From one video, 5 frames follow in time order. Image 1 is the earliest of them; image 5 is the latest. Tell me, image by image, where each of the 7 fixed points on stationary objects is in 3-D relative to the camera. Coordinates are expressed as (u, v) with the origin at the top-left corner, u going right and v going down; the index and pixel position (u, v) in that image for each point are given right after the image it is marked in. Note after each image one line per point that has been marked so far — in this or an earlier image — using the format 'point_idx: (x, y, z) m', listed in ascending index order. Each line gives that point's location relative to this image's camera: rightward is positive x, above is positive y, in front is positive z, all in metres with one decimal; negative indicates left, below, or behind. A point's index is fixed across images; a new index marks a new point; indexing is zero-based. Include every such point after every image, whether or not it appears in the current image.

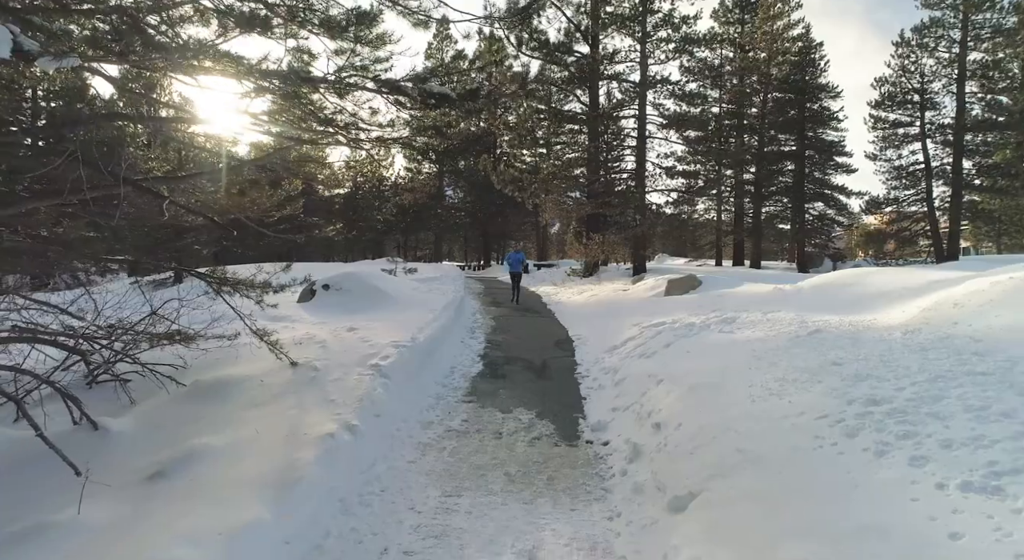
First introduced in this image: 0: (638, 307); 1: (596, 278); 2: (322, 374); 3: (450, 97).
0: (+2.4, -0.5, +10.3) m
1: (+2.9, +0.1, +18.9) m
2: (-2.1, -1.0, +6.1) m
3: (-0.5, +1.6, +4.7) m
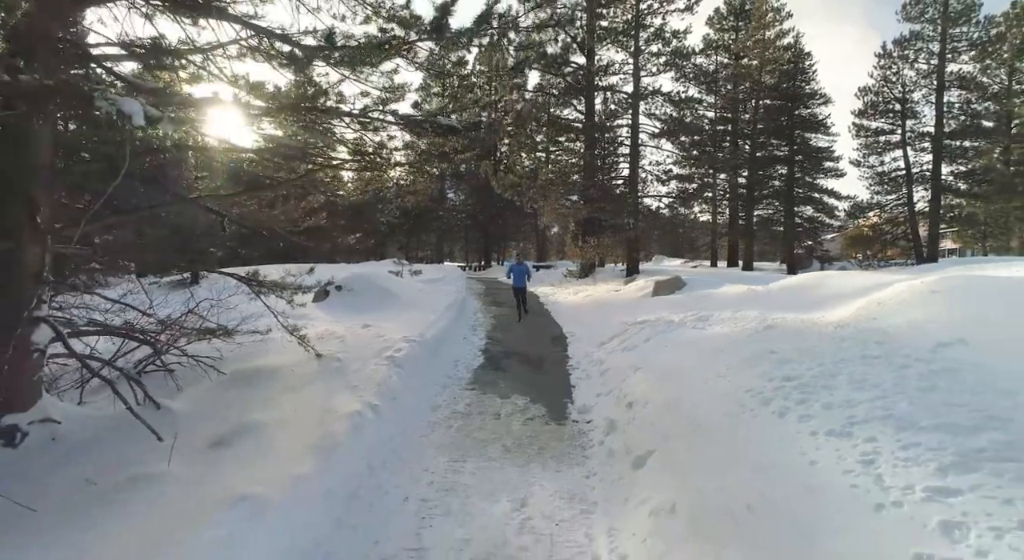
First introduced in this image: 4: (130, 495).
0: (+2.3, -0.6, +11.2) m
1: (+2.9, 0.0, +19.8) m
2: (-2.2, -1.1, +7.0) m
3: (-0.6, +1.6, +5.6) m
4: (-2.8, -1.6, +4.1) m
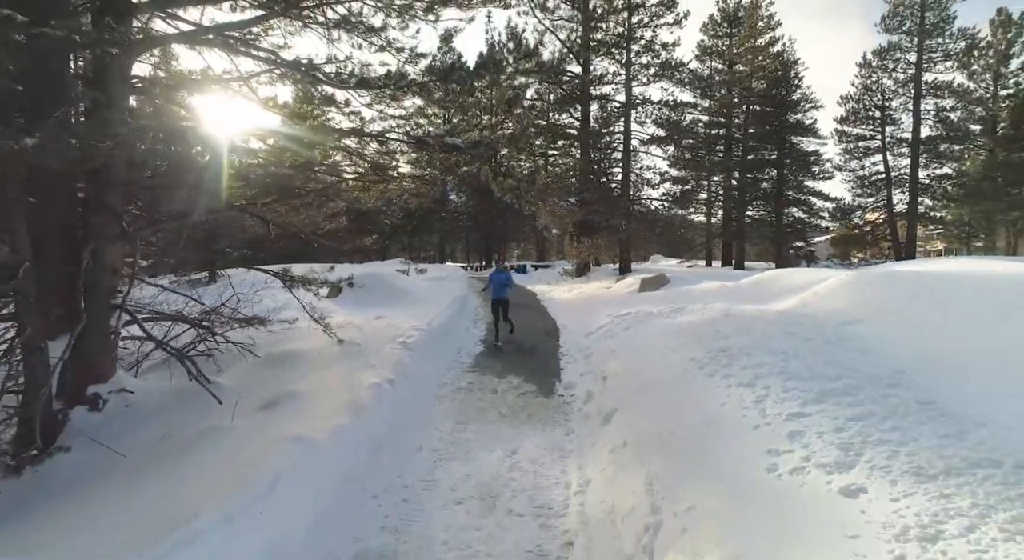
0: (+2.3, -0.5, +12.3) m
1: (+2.8, +0.1, +20.9) m
2: (-2.2, -1.0, +8.1) m
3: (-0.6, +1.6, +6.7) m
4: (-2.9, -1.5, +5.2) m
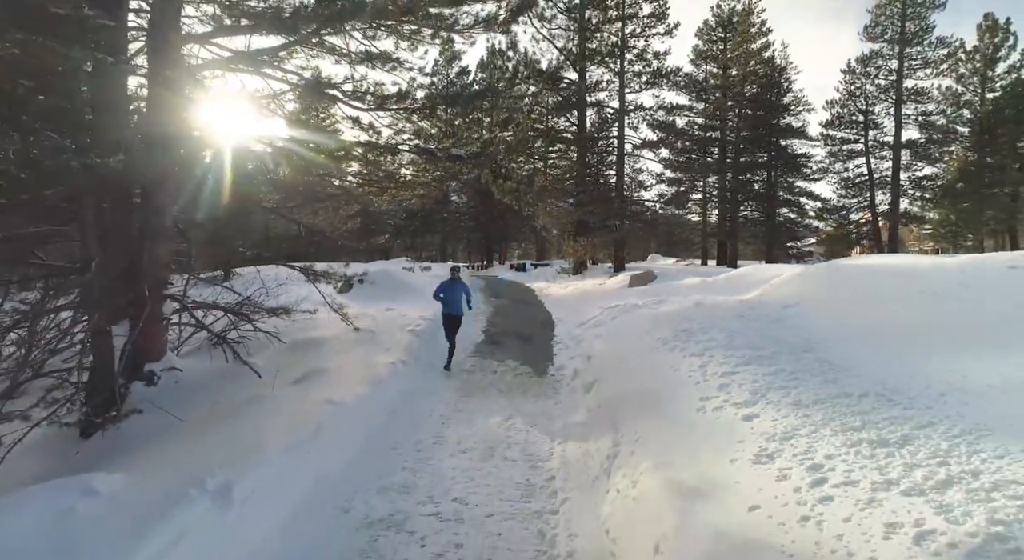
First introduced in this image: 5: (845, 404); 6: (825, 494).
0: (+2.2, -0.4, +13.2) m
1: (+2.8, +0.2, +21.8) m
2: (-2.3, -0.9, +9.1) m
3: (-0.7, +1.7, +7.7) m
4: (-2.9, -1.4, +6.1) m
5: (+2.0, -0.8, +3.3) m
6: (+1.4, -0.9, +2.4) m
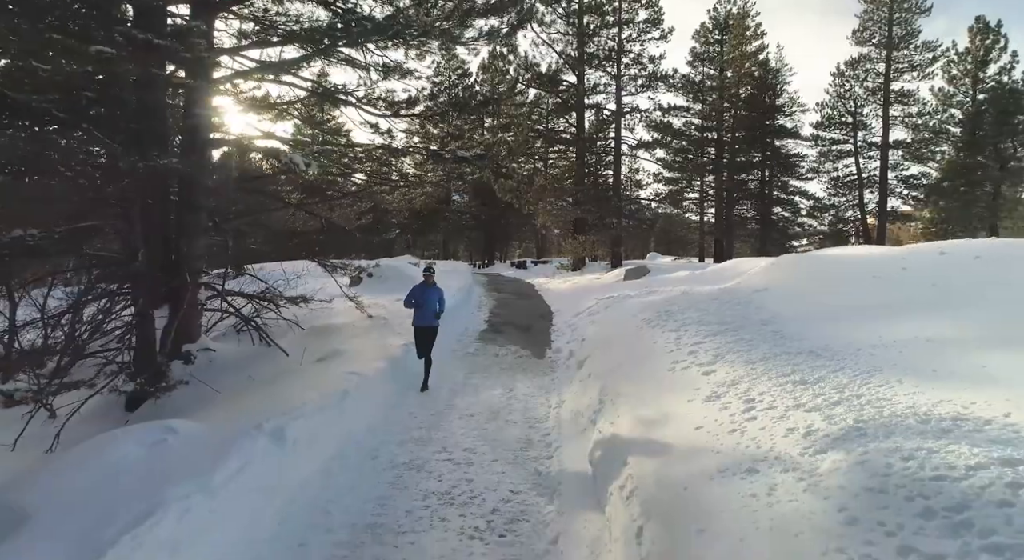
0: (+2.3, -0.3, +14.0) m
1: (+2.8, +0.3, +22.6) m
2: (-2.2, -0.8, +9.8) m
3: (-0.7, +1.9, +8.5) m
4: (-2.9, -1.3, +6.9) m
5: (+2.0, -0.6, +4.1) m
6: (+1.4, -0.8, +3.2) m
